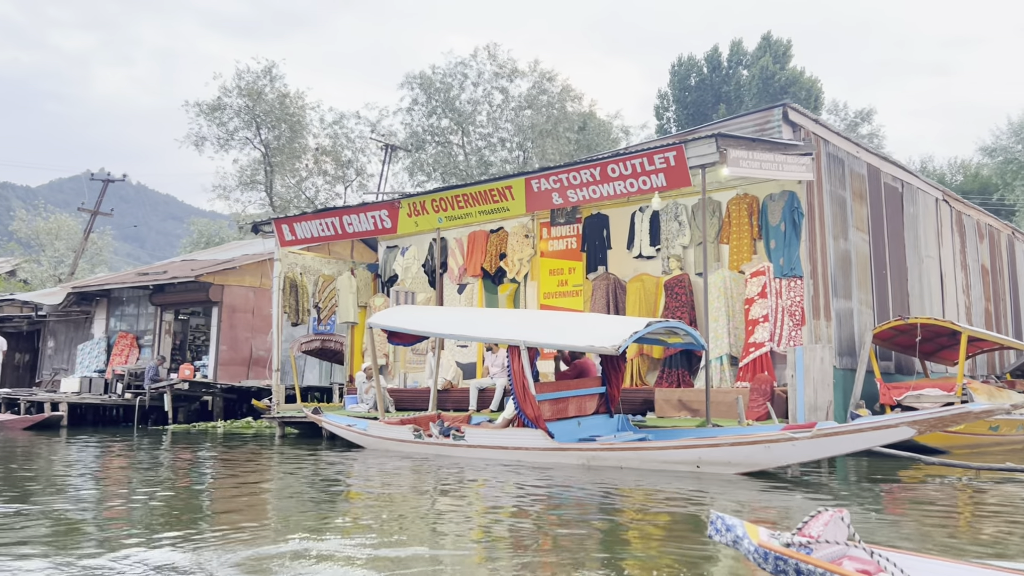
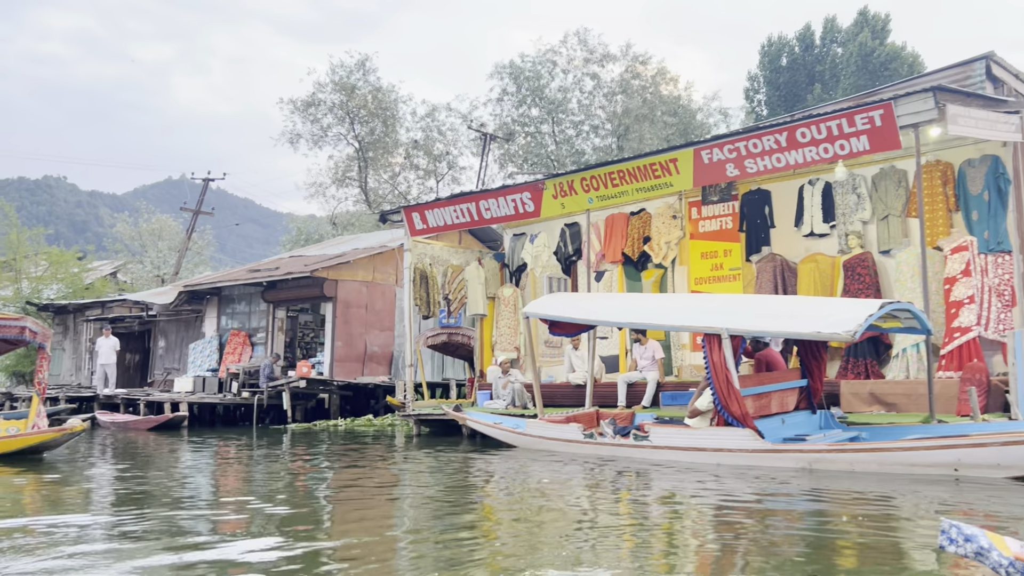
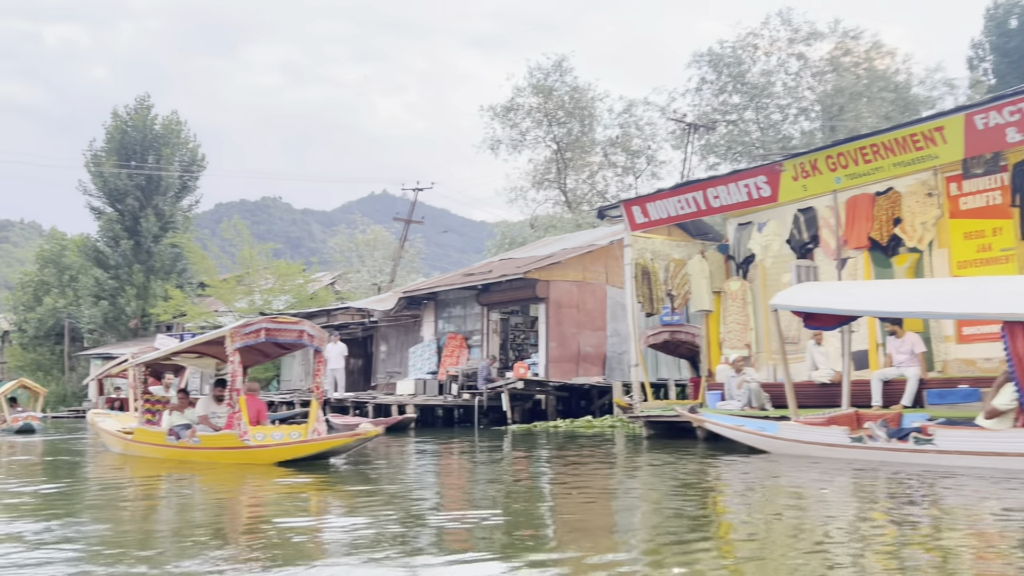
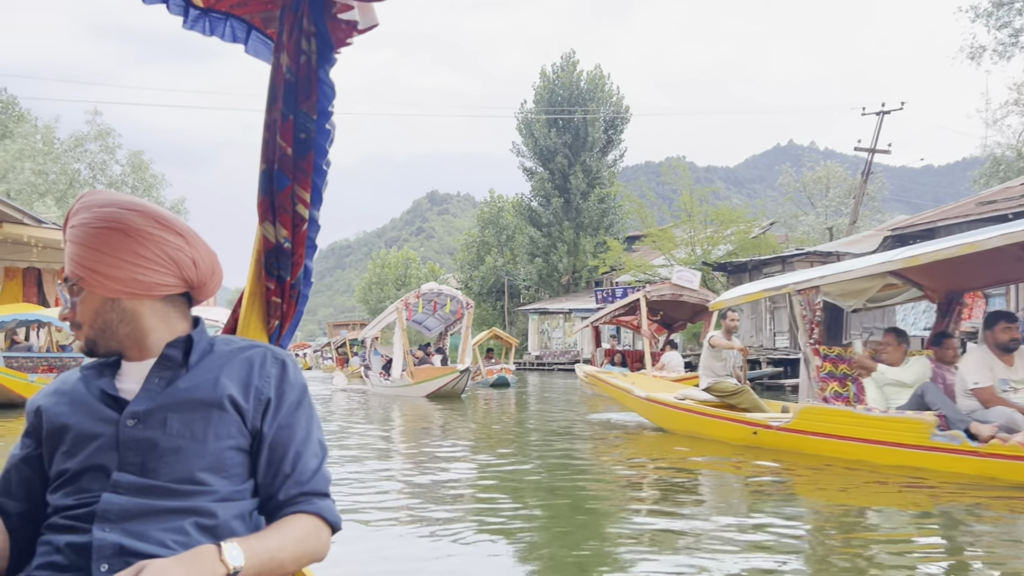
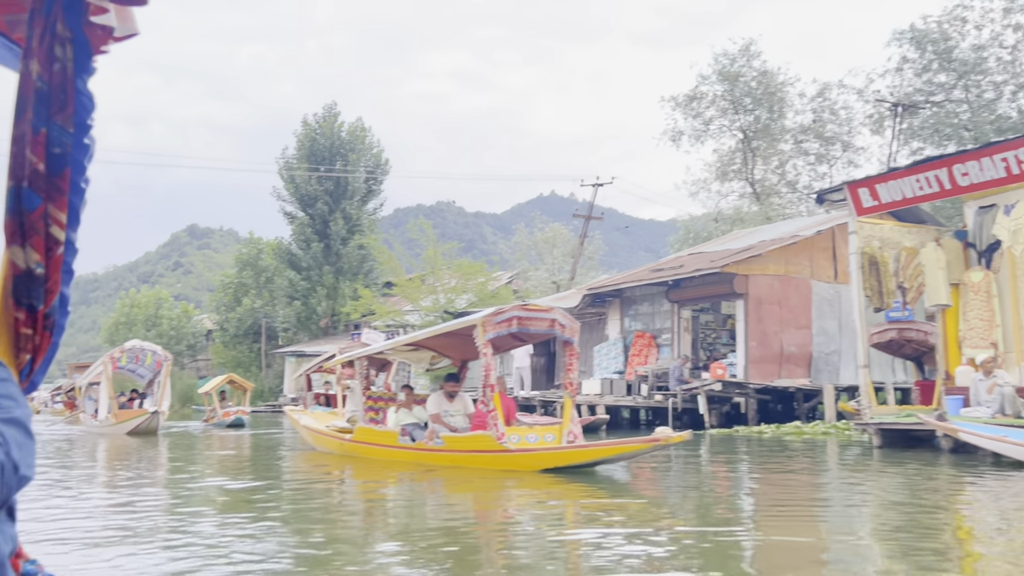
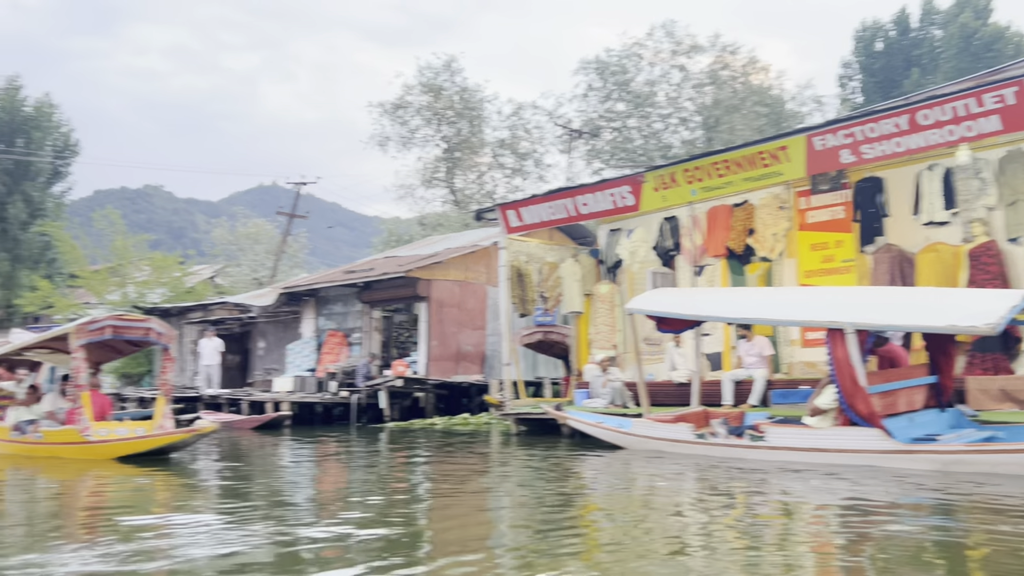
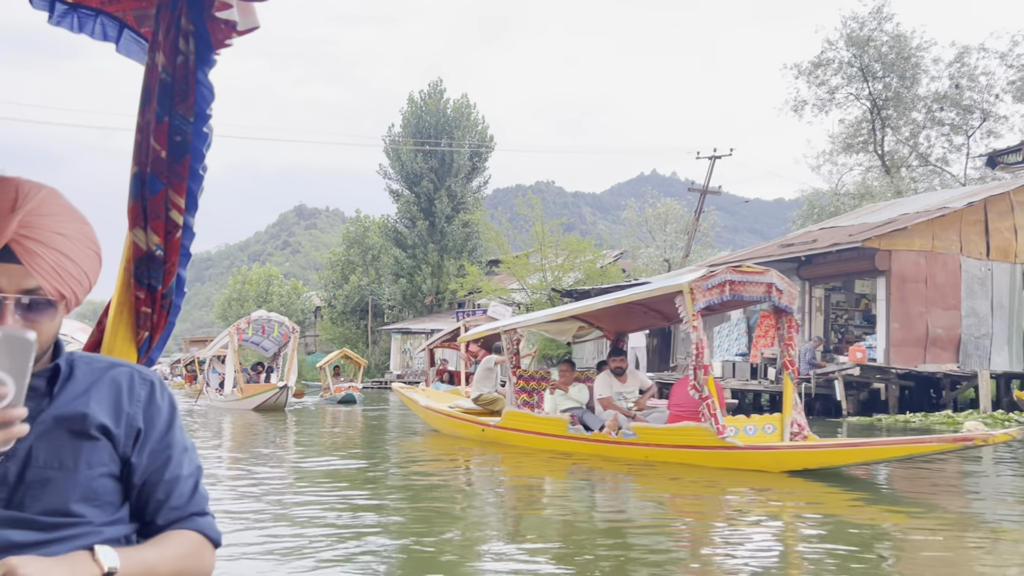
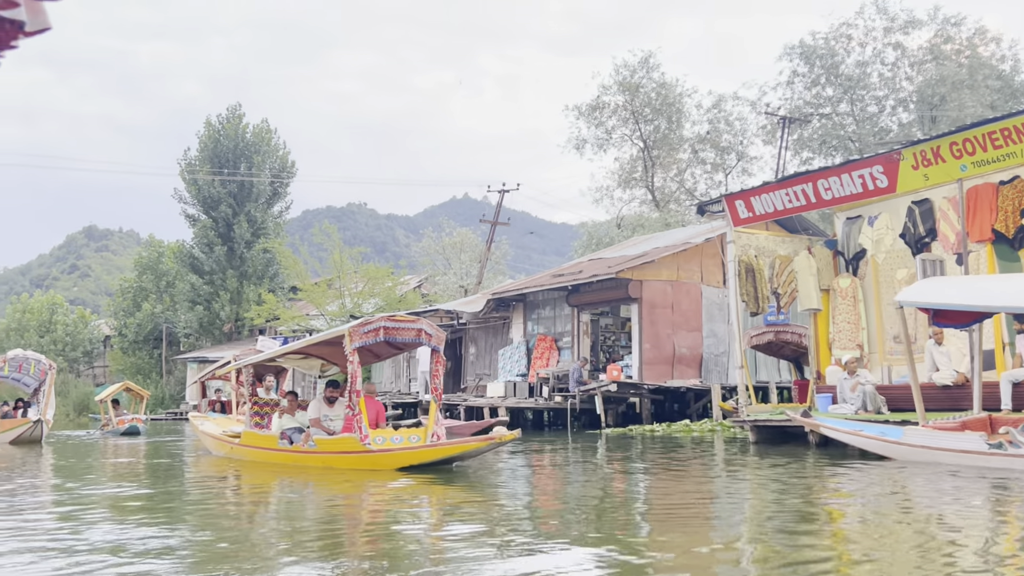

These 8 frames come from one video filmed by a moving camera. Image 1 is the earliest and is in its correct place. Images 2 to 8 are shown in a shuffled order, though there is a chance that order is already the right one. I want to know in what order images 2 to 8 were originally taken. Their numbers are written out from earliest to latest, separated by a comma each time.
2, 6, 3, 8, 5, 7, 4
